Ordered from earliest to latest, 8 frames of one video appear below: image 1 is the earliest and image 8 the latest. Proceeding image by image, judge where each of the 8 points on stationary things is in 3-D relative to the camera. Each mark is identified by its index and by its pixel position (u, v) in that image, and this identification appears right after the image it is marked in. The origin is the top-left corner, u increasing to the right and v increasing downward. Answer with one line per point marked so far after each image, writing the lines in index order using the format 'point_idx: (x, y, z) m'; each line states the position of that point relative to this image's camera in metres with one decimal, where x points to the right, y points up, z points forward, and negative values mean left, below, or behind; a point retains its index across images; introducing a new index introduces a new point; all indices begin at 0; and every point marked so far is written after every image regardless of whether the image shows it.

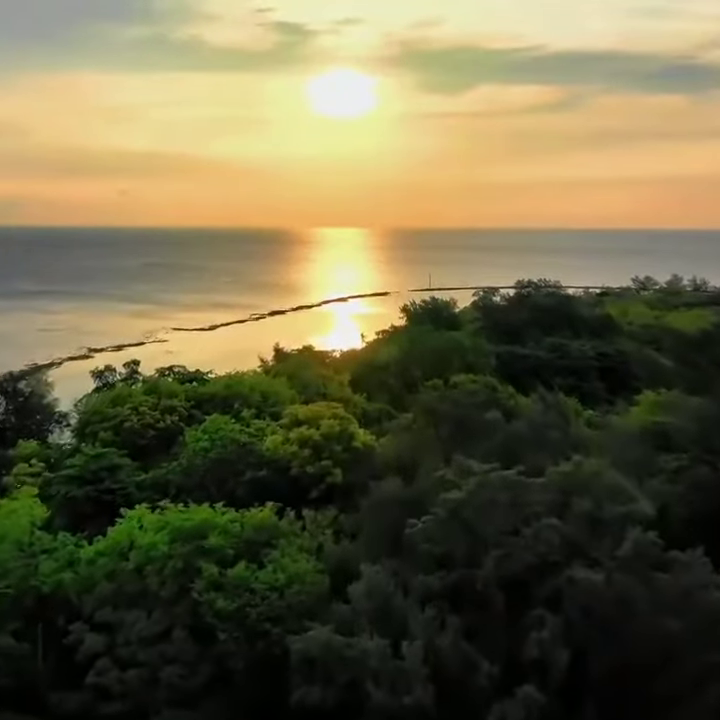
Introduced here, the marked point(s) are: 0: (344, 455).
0: (-0.5, -2.8, +16.3) m
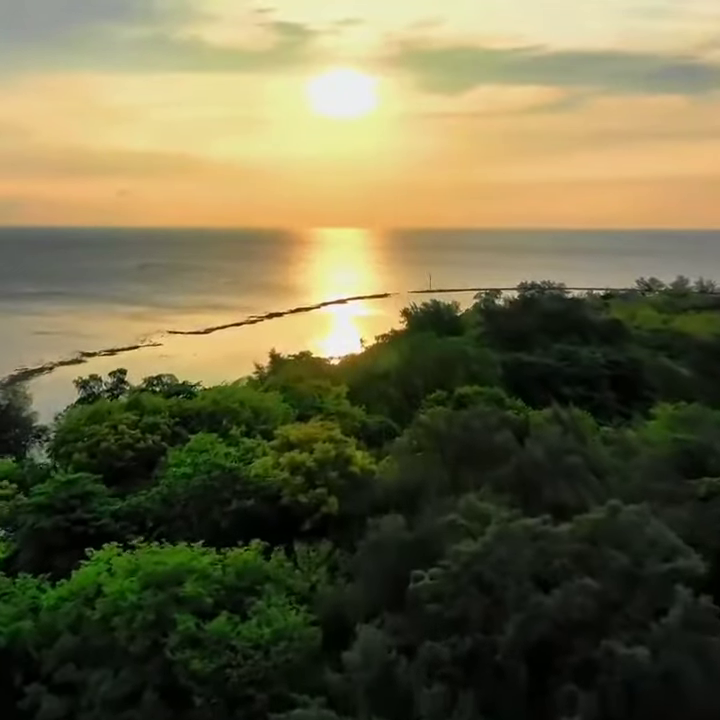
0: (-0.5, -3.2, +14.8) m
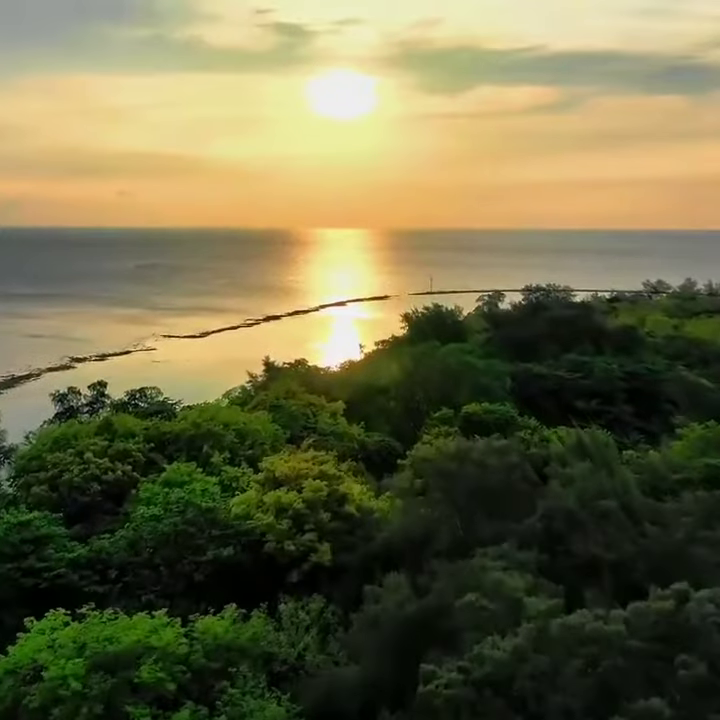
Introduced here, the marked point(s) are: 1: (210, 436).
0: (-0.6, -3.8, +12.7) m
1: (-4.6, -2.3, +17.2) m
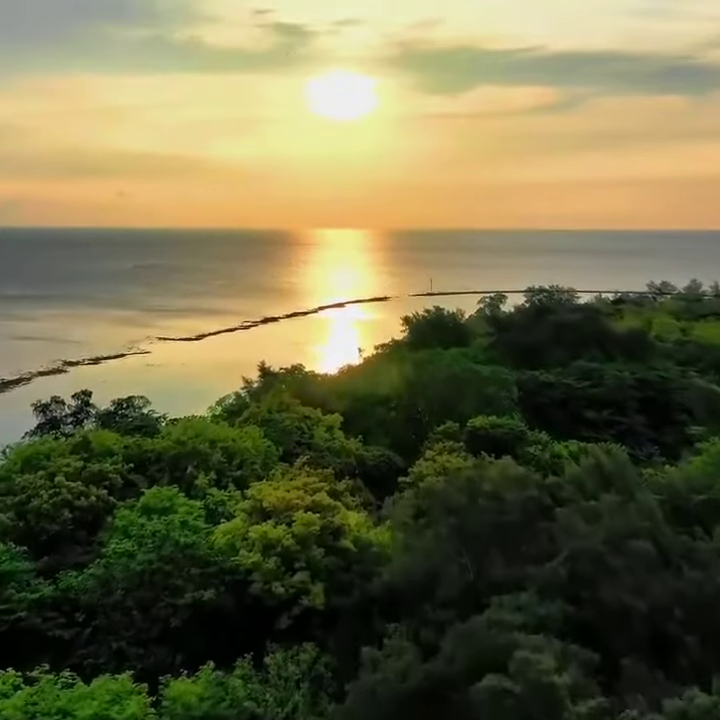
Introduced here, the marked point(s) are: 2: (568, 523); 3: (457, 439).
0: (-0.7, -4.1, +11.4) m
1: (-4.6, -2.7, +15.8) m
2: (+3.7, -3.0, +10.1) m
3: (+3.3, -2.7, +19.4) m
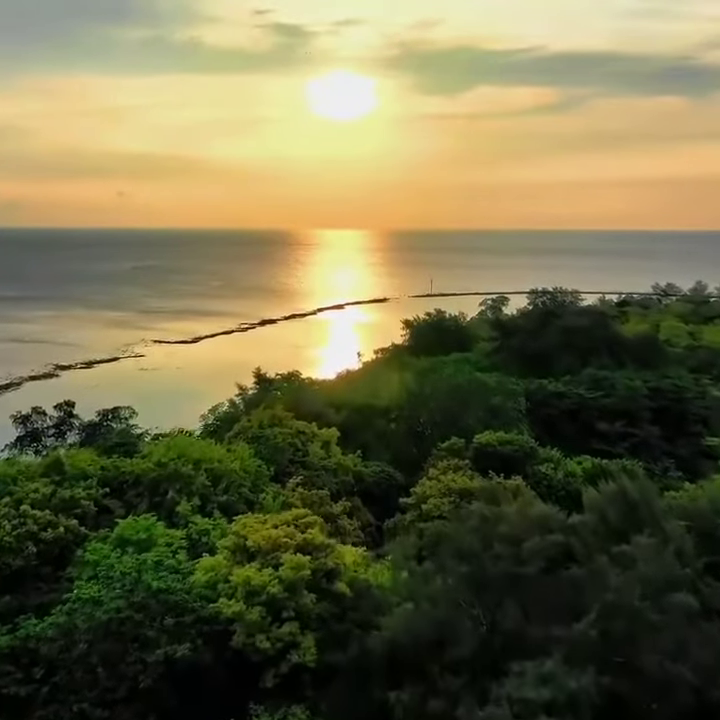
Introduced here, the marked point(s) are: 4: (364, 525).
0: (-0.7, -4.5, +10.0) m
1: (-4.7, -3.0, +14.4) m
2: (+3.7, -3.3, +8.7) m
3: (+3.3, -3.1, +18.1) m
4: (+0.1, -5.2, +17.9) m
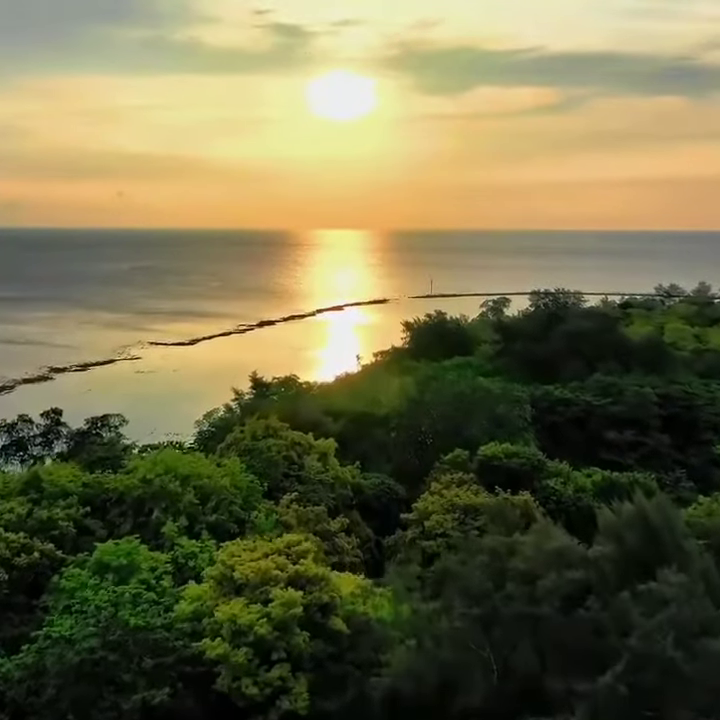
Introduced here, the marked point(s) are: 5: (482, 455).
0: (-0.8, -4.7, +9.1) m
1: (-4.7, -3.3, +13.5) m
2: (+3.7, -3.6, +7.8) m
3: (+3.2, -3.3, +17.2) m
4: (+0.1, -5.5, +17.0) m
5: (+3.7, -2.9, +17.1) m
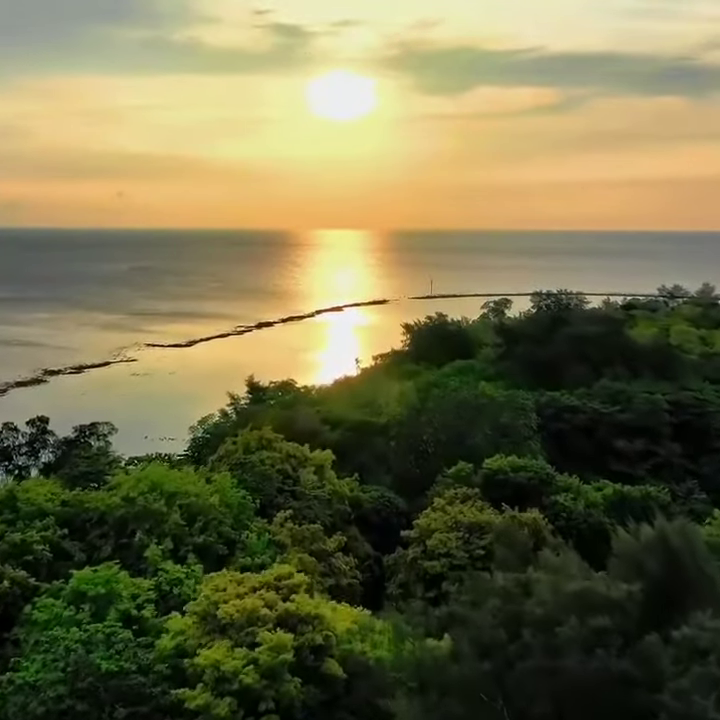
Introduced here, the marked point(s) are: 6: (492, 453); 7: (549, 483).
0: (-0.8, -4.9, +8.2) m
1: (-4.8, -3.5, +12.6) m
2: (+3.6, -3.8, +6.9) m
3: (+3.2, -3.5, +16.3) m
4: (0.0, -5.7, +16.1) m
5: (+3.7, -3.1, +16.2) m
6: (+4.5, -3.1, +19.5) m
7: (+5.4, -3.5, +16.0) m
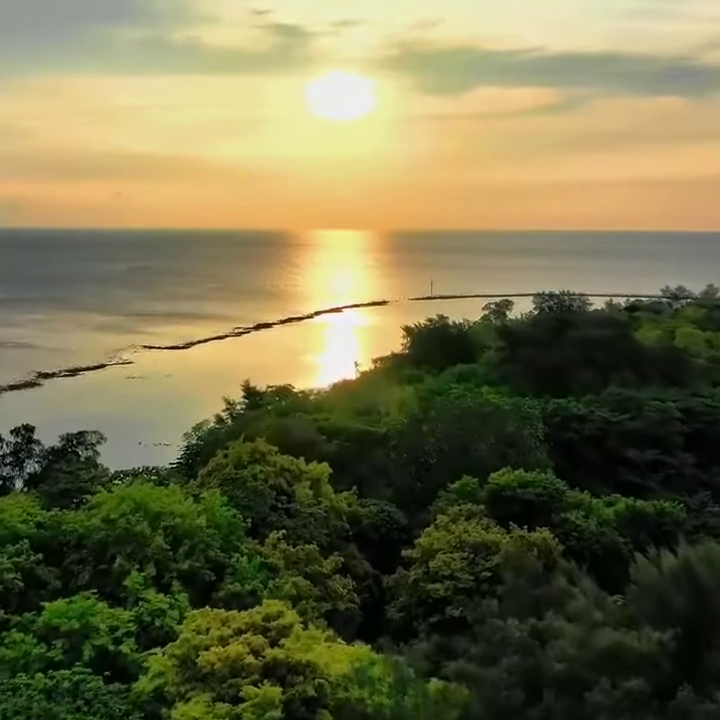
0: (-0.9, -5.2, +7.3) m
1: (-4.8, -3.7, +11.7) m
2: (+3.6, -4.0, +6.0) m
3: (+3.1, -3.8, +15.4) m
4: (0.0, -5.9, +15.2) m
5: (+3.6, -3.4, +15.3) m
6: (+4.5, -3.4, +18.6) m
7: (+5.3, -3.8, +15.1) m
